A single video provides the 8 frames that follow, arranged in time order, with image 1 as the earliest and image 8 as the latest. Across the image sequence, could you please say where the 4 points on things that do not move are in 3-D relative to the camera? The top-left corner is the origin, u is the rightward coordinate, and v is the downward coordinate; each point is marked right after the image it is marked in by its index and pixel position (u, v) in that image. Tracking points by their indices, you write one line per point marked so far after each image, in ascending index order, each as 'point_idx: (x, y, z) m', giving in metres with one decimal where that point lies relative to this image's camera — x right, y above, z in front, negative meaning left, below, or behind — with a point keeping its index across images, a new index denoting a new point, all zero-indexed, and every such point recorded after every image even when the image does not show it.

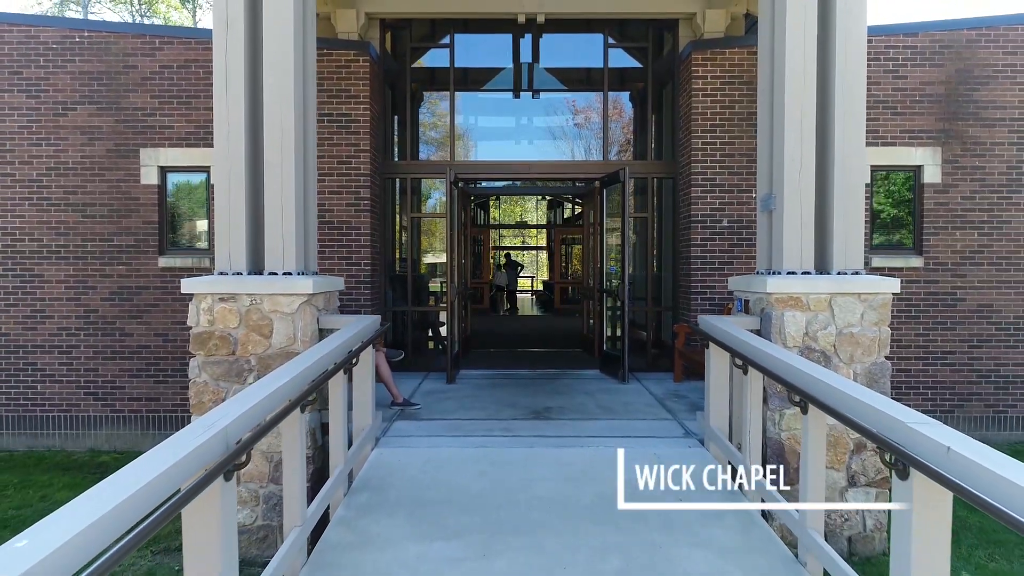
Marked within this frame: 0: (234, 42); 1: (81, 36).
0: (-1.7, +1.5, +4.8) m
1: (-3.9, +2.3, +7.2) m
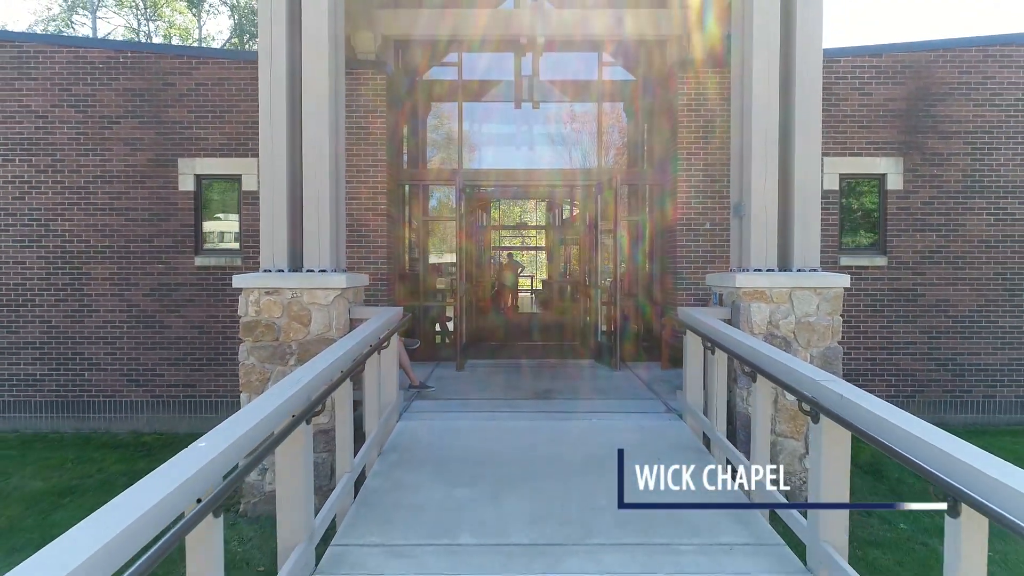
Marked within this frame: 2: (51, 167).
0: (-1.6, +1.5, +5.5) m
1: (-3.8, +2.3, +7.9) m
2: (-4.6, +1.2, +8.0) m
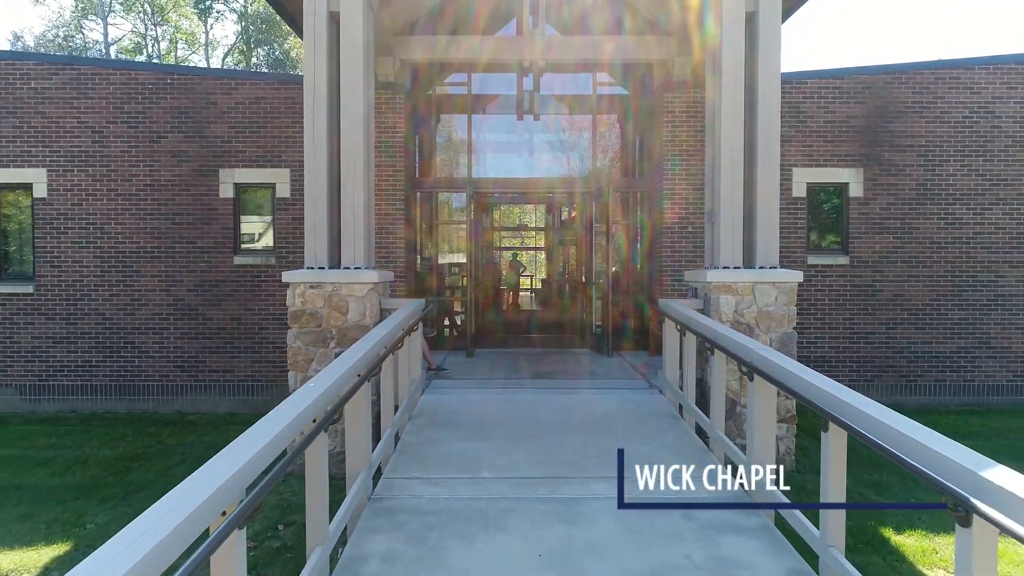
0: (-1.6, +1.6, +6.5) m
1: (-3.8, +2.3, +8.9) m
2: (-4.6, +1.3, +8.9) m
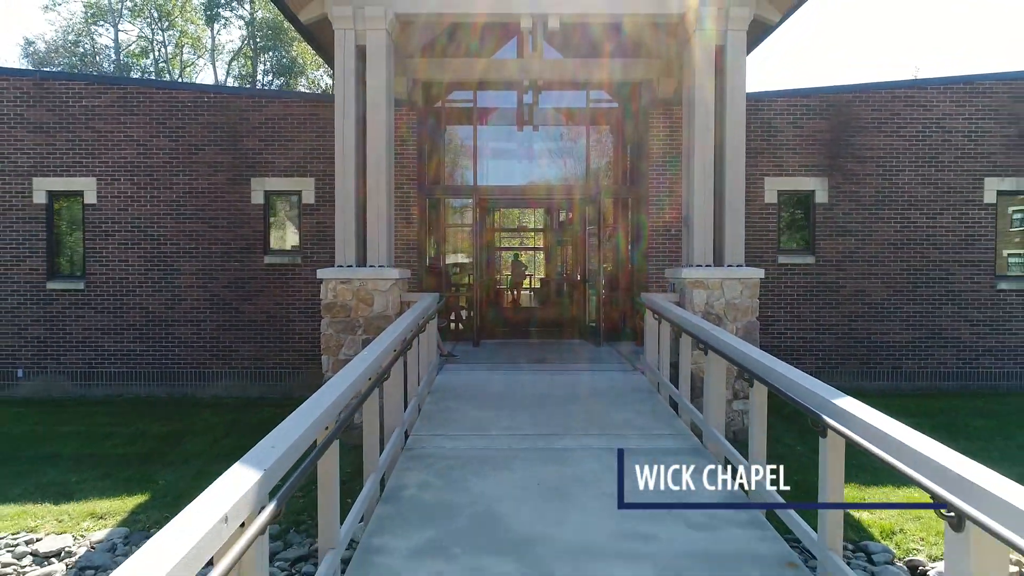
0: (-1.6, +1.6, +7.5) m
1: (-3.8, +2.4, +10.0) m
2: (-4.6, +1.3, +10.0) m
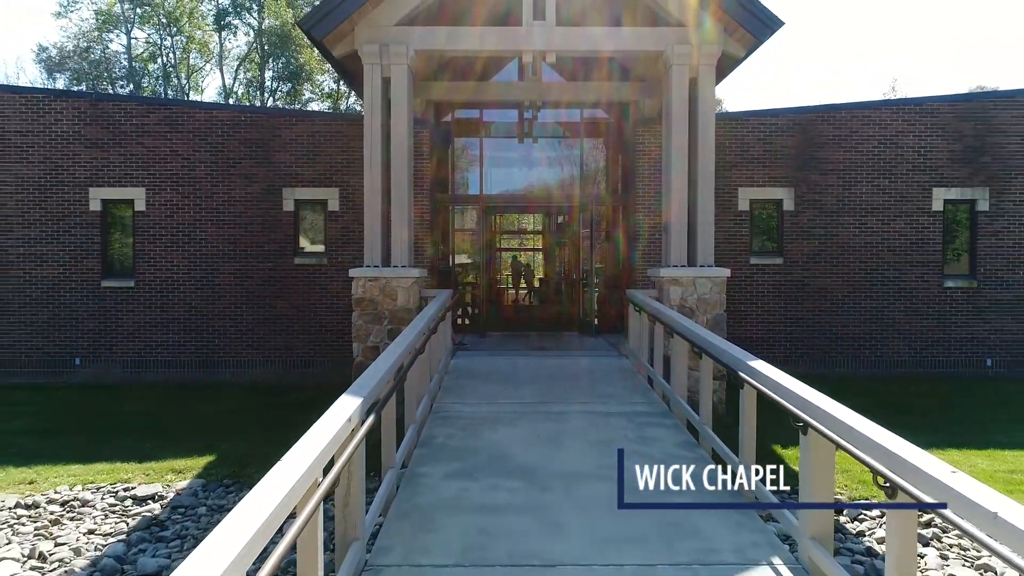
0: (-1.5, +1.7, +8.8) m
1: (-3.8, +2.4, +11.2) m
2: (-4.5, +1.3, +11.2) m
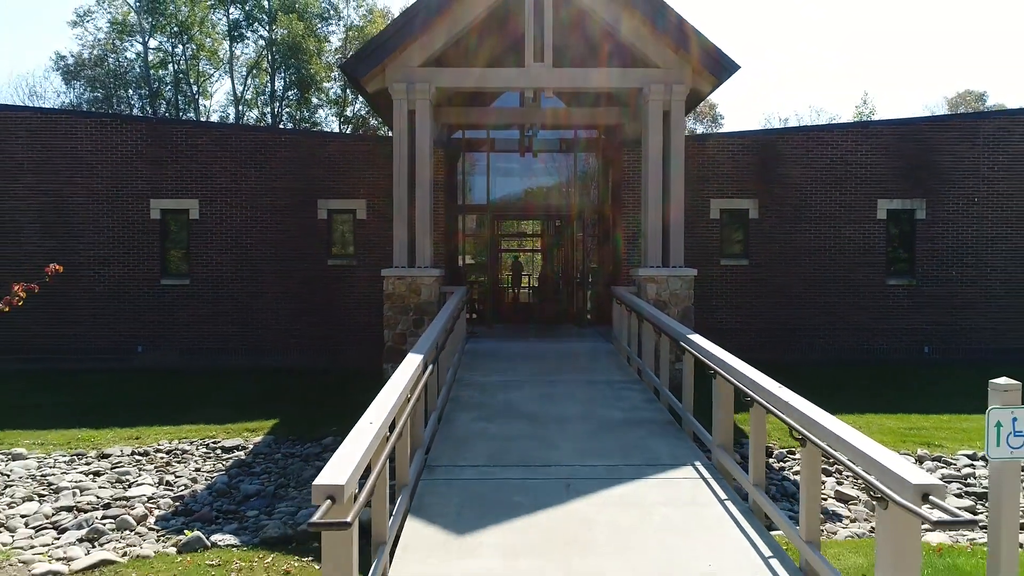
0: (-1.5, +1.7, +10.6) m
1: (-3.7, +2.5, +13.0) m
2: (-4.5, +1.4, +13.0) m
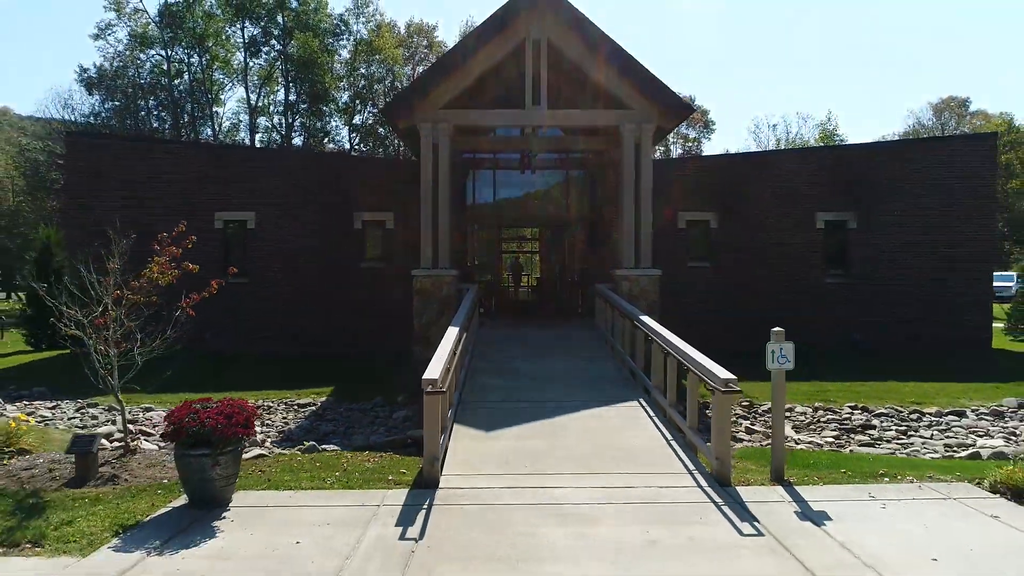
0: (-1.4, +1.7, +13.3) m
1: (-3.7, +2.5, +15.7) m
2: (-4.4, +1.4, +15.7) m
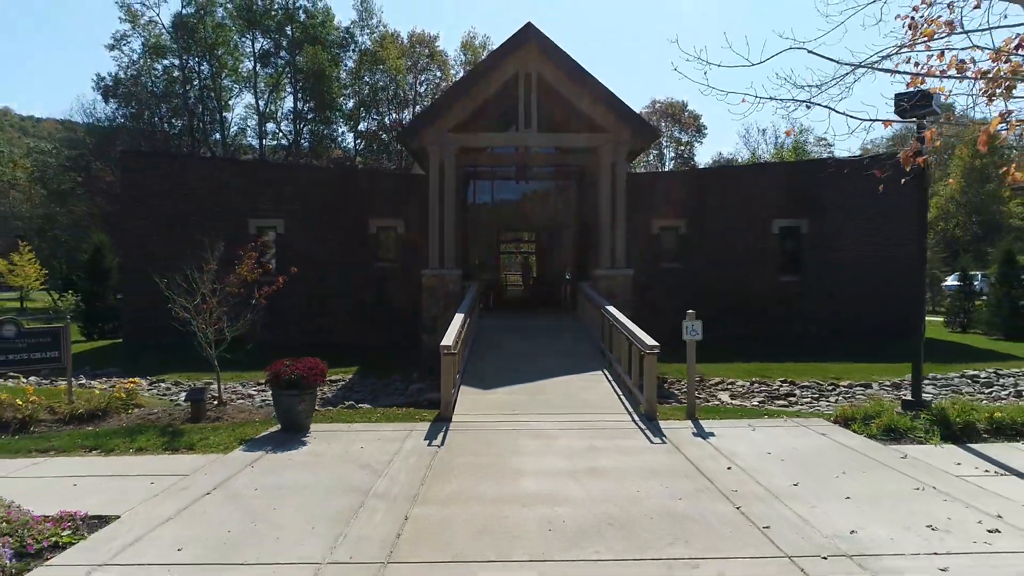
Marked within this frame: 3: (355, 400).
0: (-1.5, +1.8, +15.6) m
1: (-3.8, +2.6, +18.0) m
2: (-4.5, +1.5, +18.0) m
3: (-2.3, -1.6, +11.5) m
